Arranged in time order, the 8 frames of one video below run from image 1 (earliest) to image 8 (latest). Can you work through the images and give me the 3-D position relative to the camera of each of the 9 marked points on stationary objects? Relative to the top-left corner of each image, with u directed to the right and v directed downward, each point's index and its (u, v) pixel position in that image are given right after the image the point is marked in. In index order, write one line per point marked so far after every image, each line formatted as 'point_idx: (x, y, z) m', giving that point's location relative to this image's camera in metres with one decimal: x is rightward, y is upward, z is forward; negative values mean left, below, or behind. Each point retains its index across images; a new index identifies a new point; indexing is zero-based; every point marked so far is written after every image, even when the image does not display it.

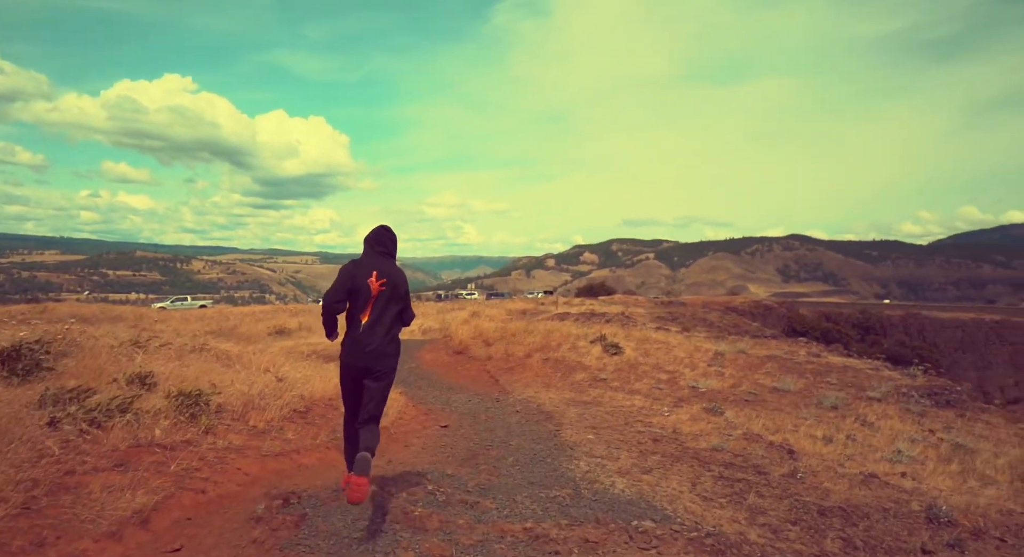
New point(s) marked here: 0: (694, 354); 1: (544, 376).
0: (+5.4, -2.2, +16.7) m
1: (+0.8, -2.4, +13.8) m
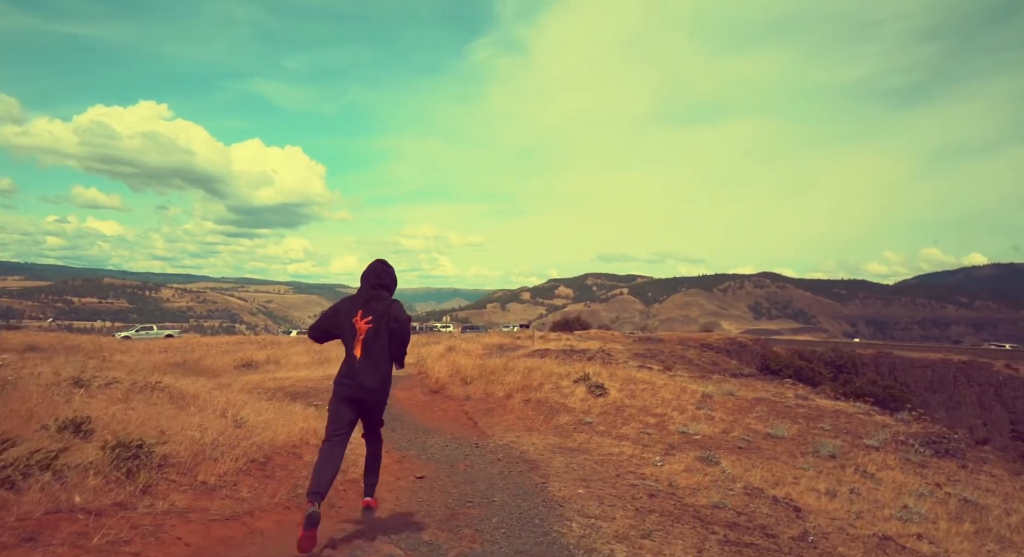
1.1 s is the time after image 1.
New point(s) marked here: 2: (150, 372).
0: (+4.8, -3.4, +16.1) m
1: (+0.3, -3.2, +13.0) m
2: (-12.7, -3.4, +19.8) m
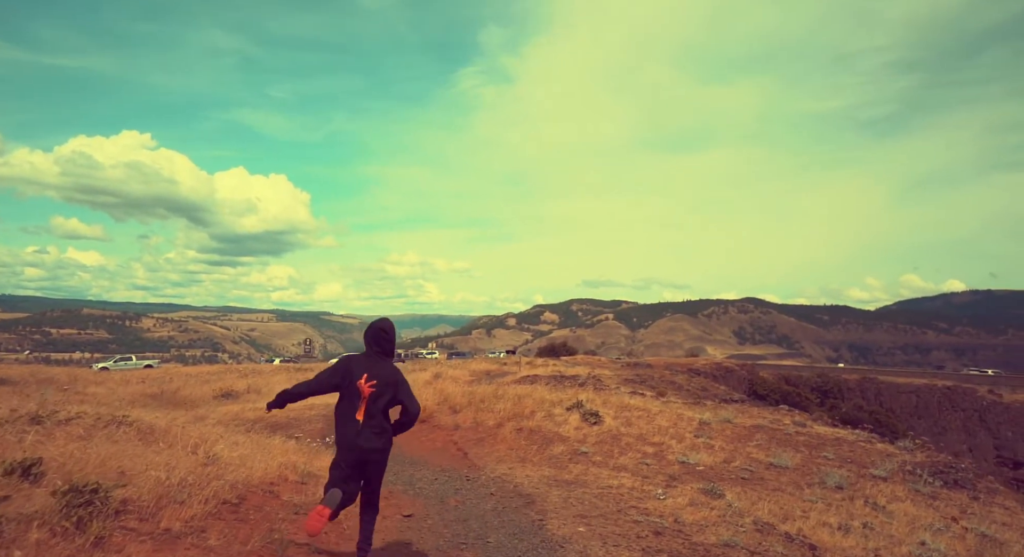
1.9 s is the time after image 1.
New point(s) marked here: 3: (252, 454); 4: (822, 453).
0: (+4.6, -4.0, +15.6) m
1: (+0.1, -3.8, +12.4) m
2: (-13.1, -4.3, +18.8) m
3: (-4.3, -2.9, +9.2) m
4: (+7.6, -4.3, +13.9) m
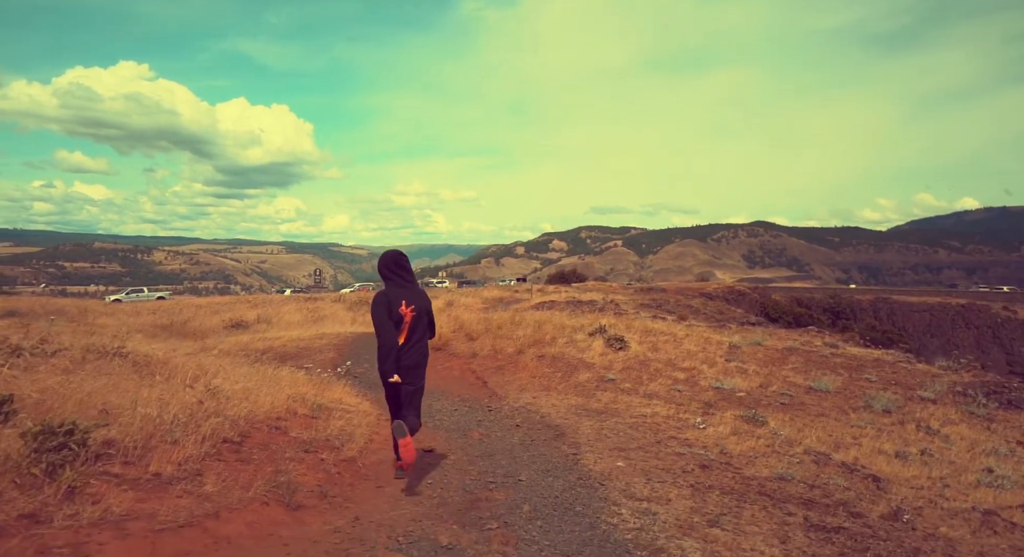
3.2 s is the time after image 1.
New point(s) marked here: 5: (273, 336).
0: (+5.1, -1.8, +14.9) m
1: (+0.6, -2.0, +11.7) m
2: (-12.5, -1.9, +18.4) m
3: (-3.8, -1.6, +8.5) m
4: (+8.1, -2.2, +13.2) m
5: (-8.2, -2.0, +19.3) m
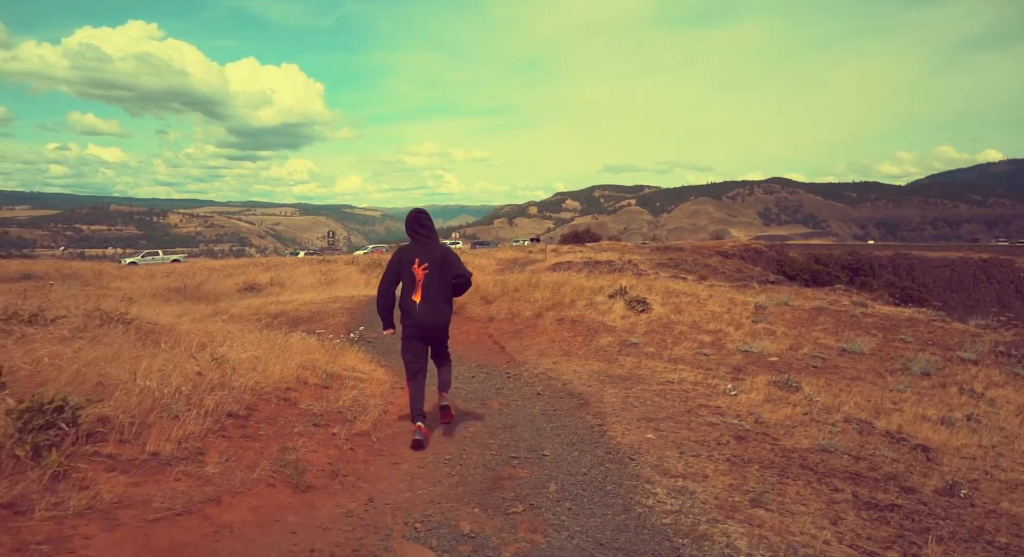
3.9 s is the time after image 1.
0: (+5.5, -0.8, +14.3) m
1: (+1.0, -1.2, +11.3) m
2: (-12.0, -0.8, +18.2) m
3: (-3.5, -1.1, +8.1) m
4: (+8.5, -1.3, +12.6) m
5: (-7.7, -0.7, +19.0) m
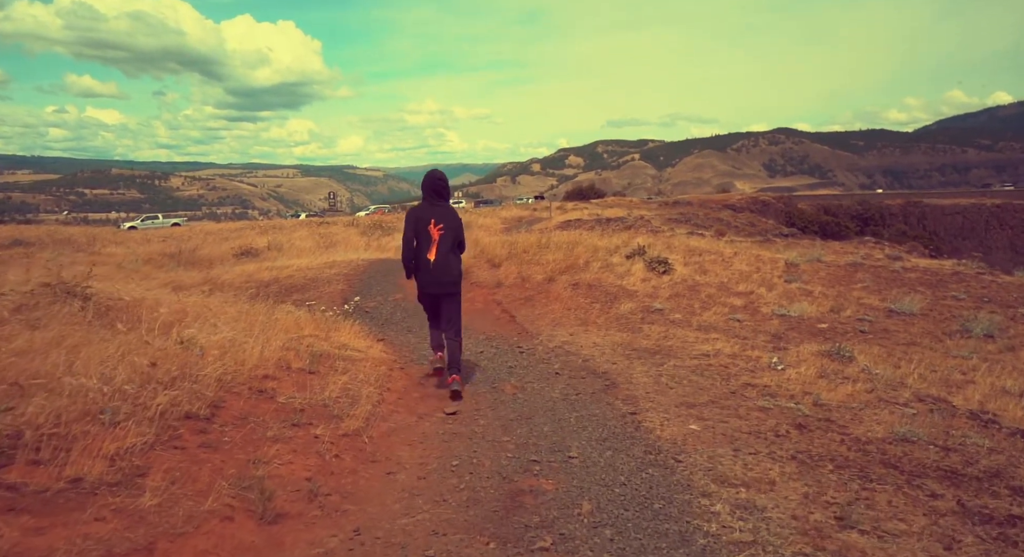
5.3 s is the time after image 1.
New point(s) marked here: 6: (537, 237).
0: (+5.8, +0.3, +13.1) m
1: (+1.2, -0.5, +10.2) m
2: (-11.7, +0.2, +17.2) m
3: (-3.4, -0.7, +7.0) m
4: (+8.8, -0.3, +11.4) m
5: (-7.4, +0.4, +17.9) m
6: (+0.7, +1.2, +16.4) m
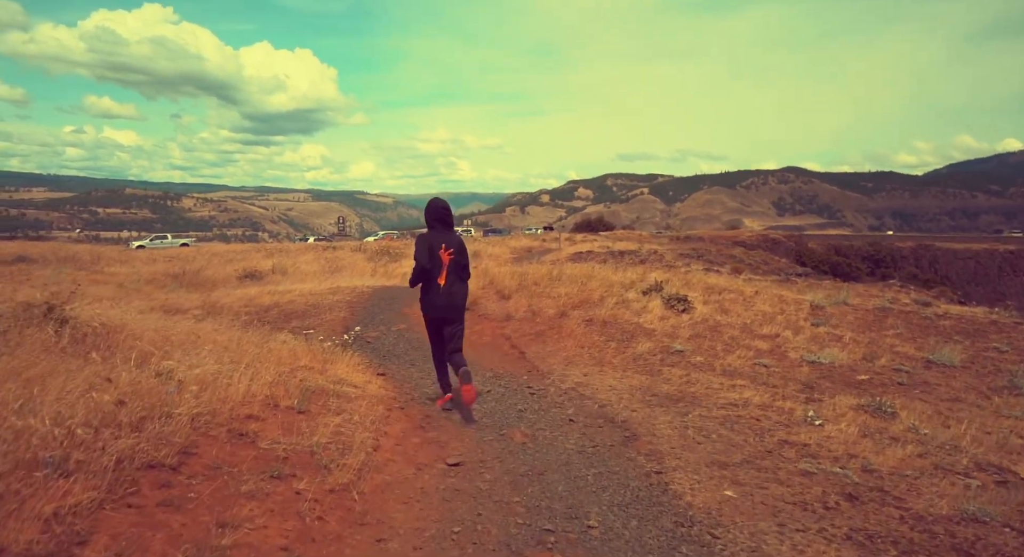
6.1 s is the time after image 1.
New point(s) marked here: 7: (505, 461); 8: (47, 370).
0: (+6.0, -0.7, +12.5) m
1: (+1.4, -1.1, +9.5) m
2: (-11.4, -0.3, +16.7) m
3: (-3.2, -1.0, +6.5) m
4: (+8.9, -1.3, +10.7) m
5: (-7.1, -0.3, +17.5) m
6: (+1.0, +0.3, +15.8) m
7: (-0.1, -1.7, +5.4) m
8: (-4.1, -0.9, +5.0) m
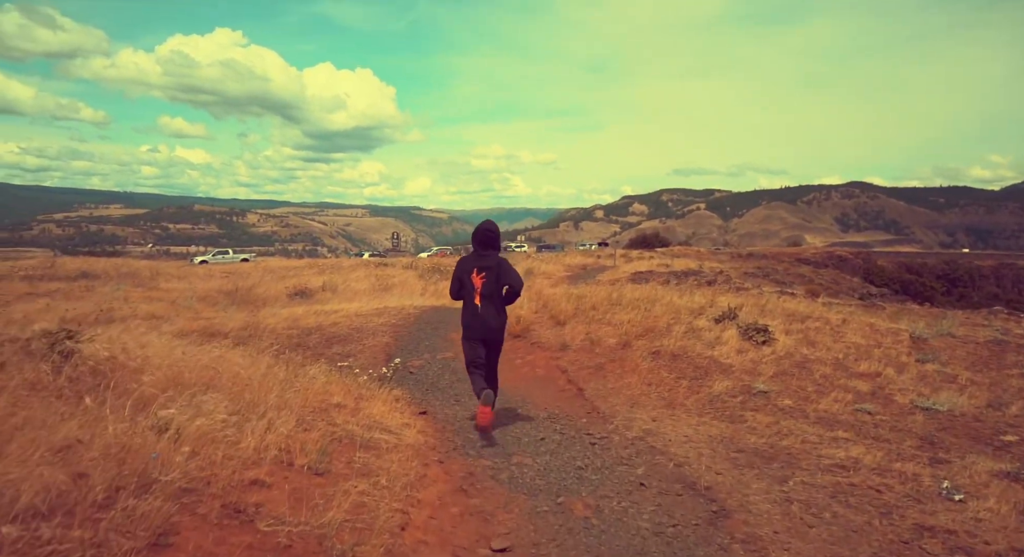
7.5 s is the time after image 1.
0: (+7.1, -1.2, +10.9) m
1: (+2.2, -1.6, +8.4) m
2: (-9.9, -0.9, +16.7) m
3: (-2.7, -1.3, +5.7) m
4: (+9.9, -1.8, +8.8) m
5: (-5.6, -0.9, +17.0) m
6: (+2.4, -0.3, +14.7) m
7: (+0.4, -2.0, +4.3) m
8: (-3.6, -1.1, +4.3) m
